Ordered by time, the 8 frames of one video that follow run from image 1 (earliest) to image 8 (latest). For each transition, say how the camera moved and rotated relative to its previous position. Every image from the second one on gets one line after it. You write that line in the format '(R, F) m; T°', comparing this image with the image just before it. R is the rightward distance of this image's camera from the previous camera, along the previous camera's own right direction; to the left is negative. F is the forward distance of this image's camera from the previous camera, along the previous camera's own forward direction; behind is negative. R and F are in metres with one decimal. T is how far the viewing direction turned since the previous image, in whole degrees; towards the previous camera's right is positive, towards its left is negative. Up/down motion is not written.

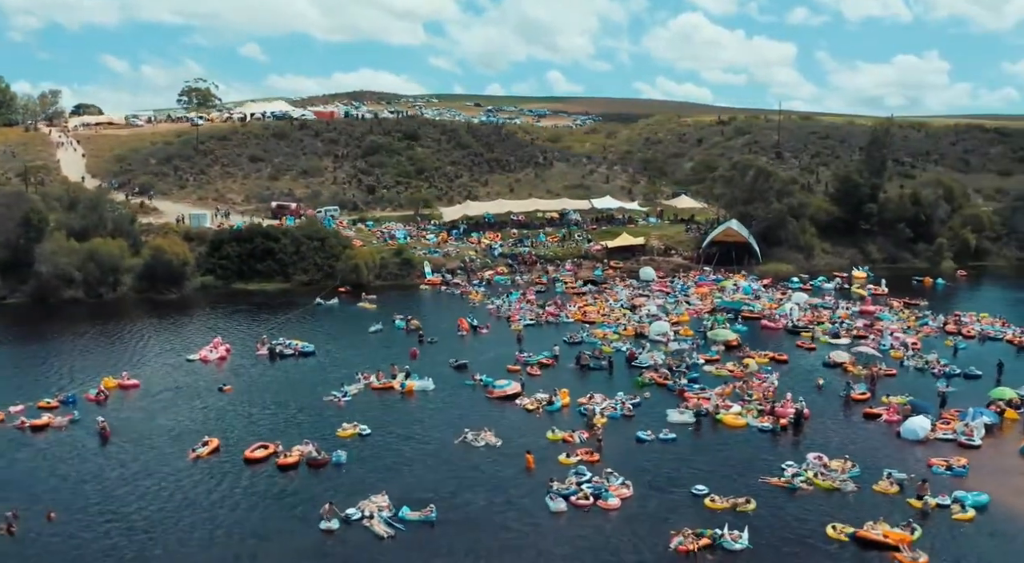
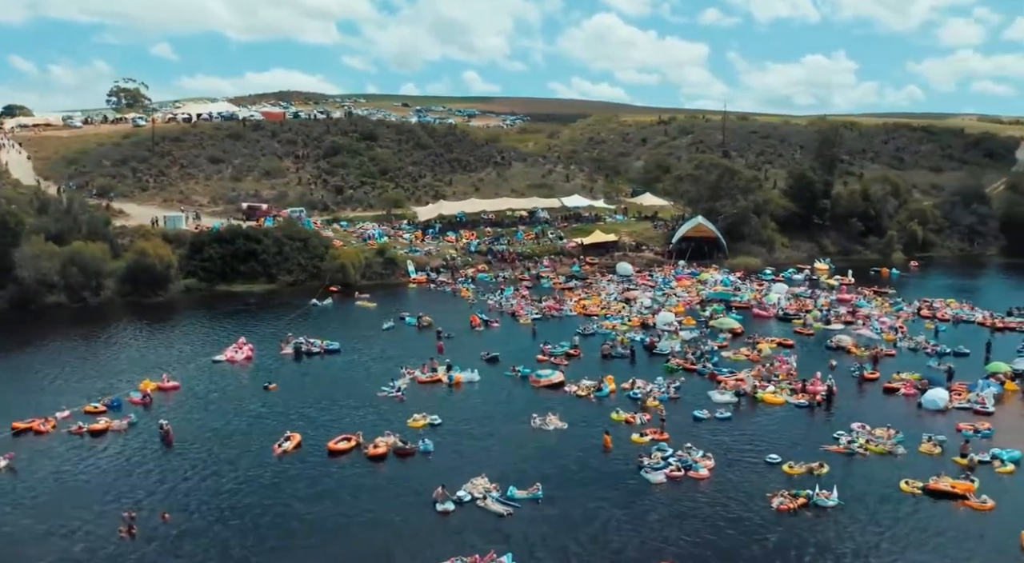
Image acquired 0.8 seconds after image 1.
(-5.4, -1.1) m; +5°
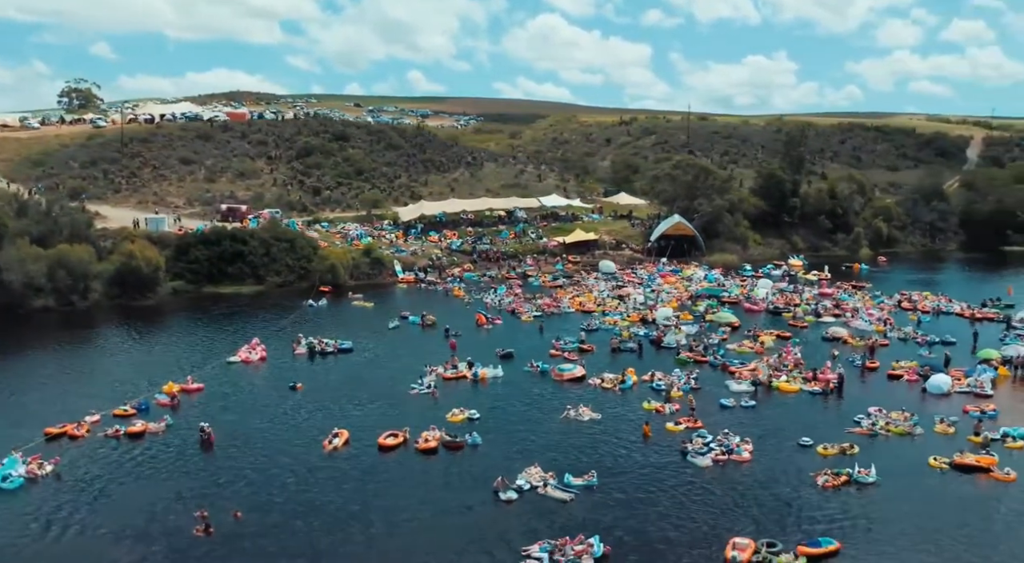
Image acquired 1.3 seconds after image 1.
(-3.4, -0.8) m; +3°
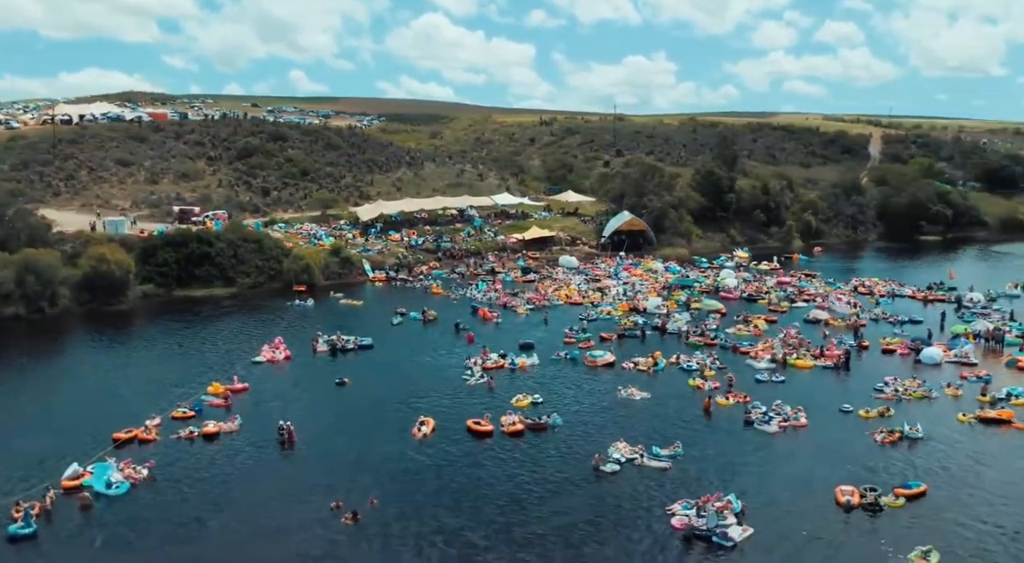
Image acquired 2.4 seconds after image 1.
(-6.7, -1.4) m; +7°
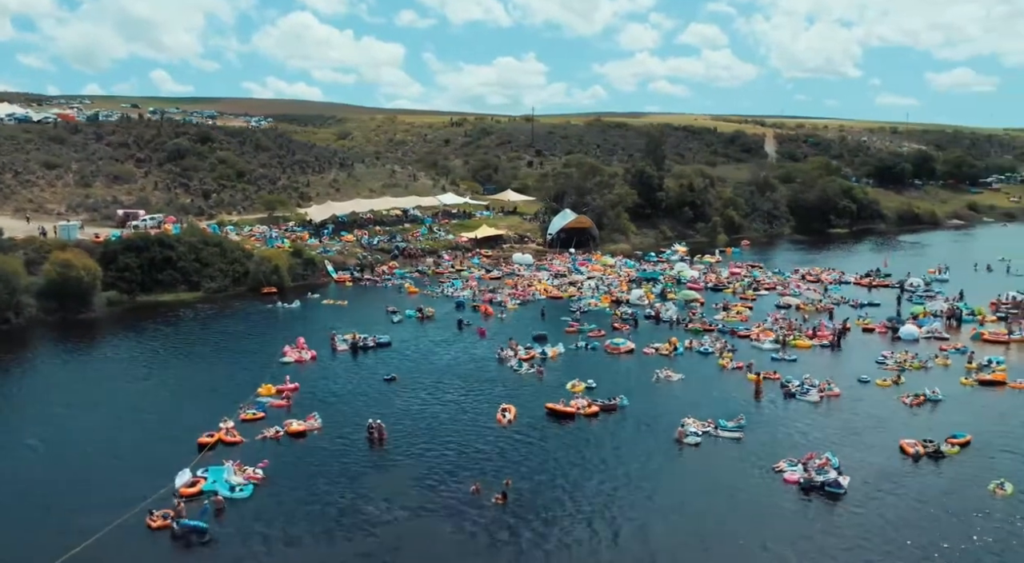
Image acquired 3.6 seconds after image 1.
(-7.4, -1.7) m; +8°
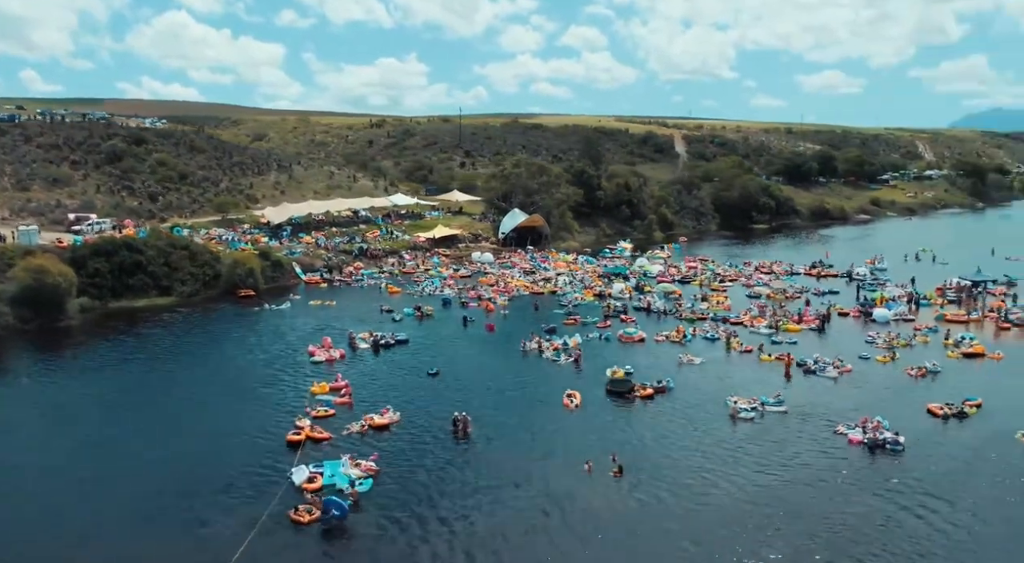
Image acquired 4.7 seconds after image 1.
(-6.9, -1.9) m; +7°
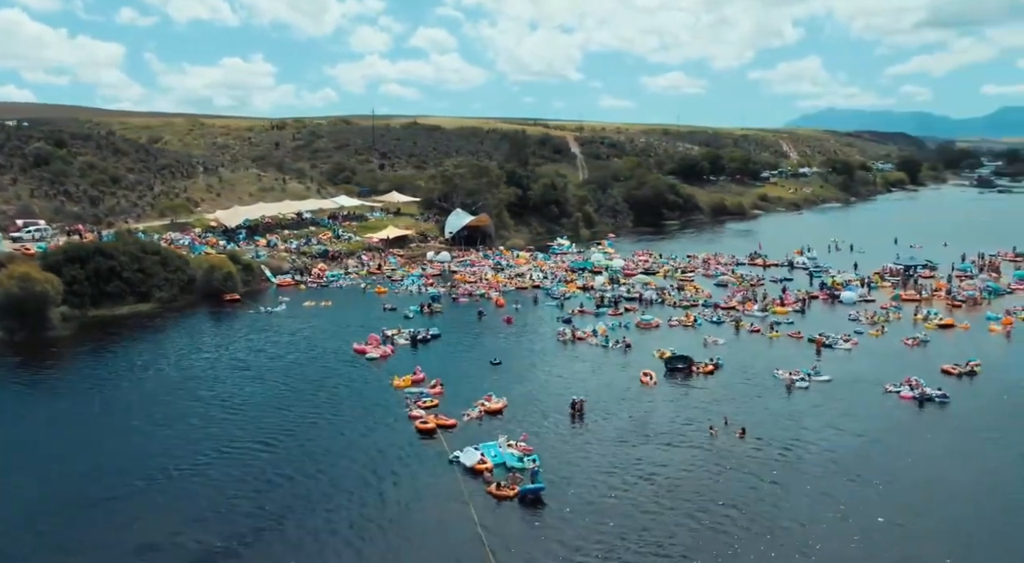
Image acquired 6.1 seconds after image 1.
(-9.6, -2.7) m; +9°
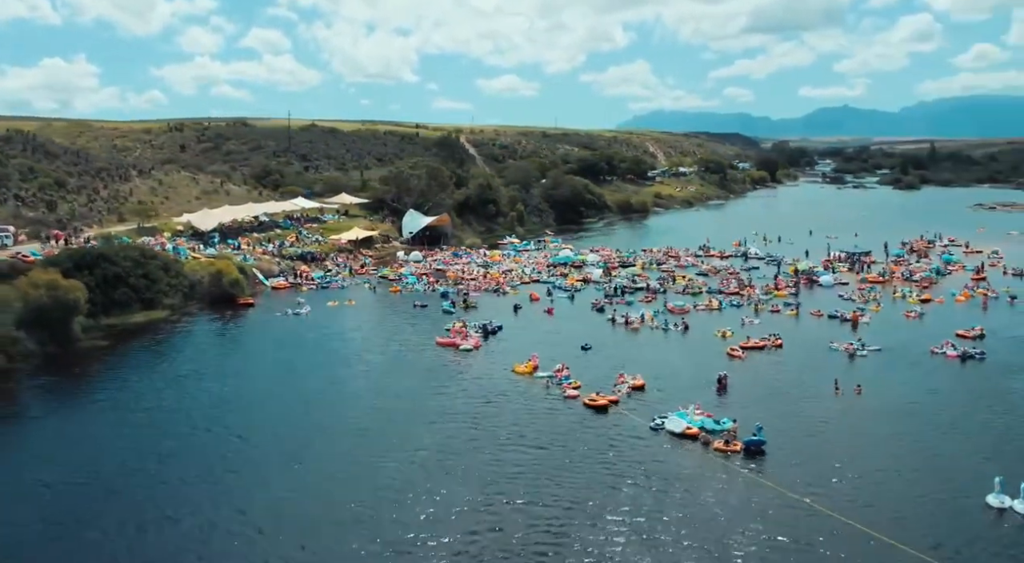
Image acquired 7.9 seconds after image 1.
(-13.2, -3.4) m; +10°
